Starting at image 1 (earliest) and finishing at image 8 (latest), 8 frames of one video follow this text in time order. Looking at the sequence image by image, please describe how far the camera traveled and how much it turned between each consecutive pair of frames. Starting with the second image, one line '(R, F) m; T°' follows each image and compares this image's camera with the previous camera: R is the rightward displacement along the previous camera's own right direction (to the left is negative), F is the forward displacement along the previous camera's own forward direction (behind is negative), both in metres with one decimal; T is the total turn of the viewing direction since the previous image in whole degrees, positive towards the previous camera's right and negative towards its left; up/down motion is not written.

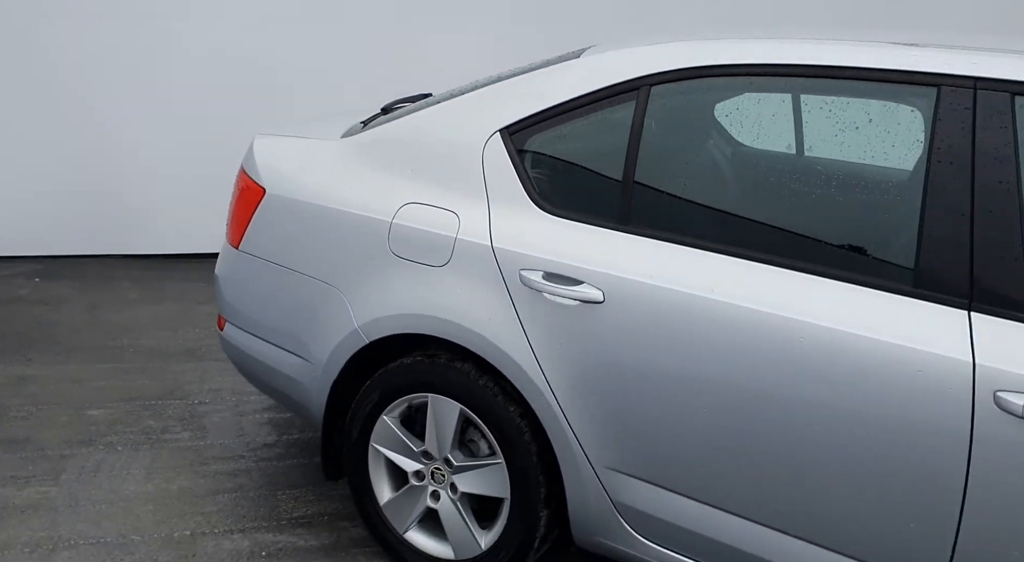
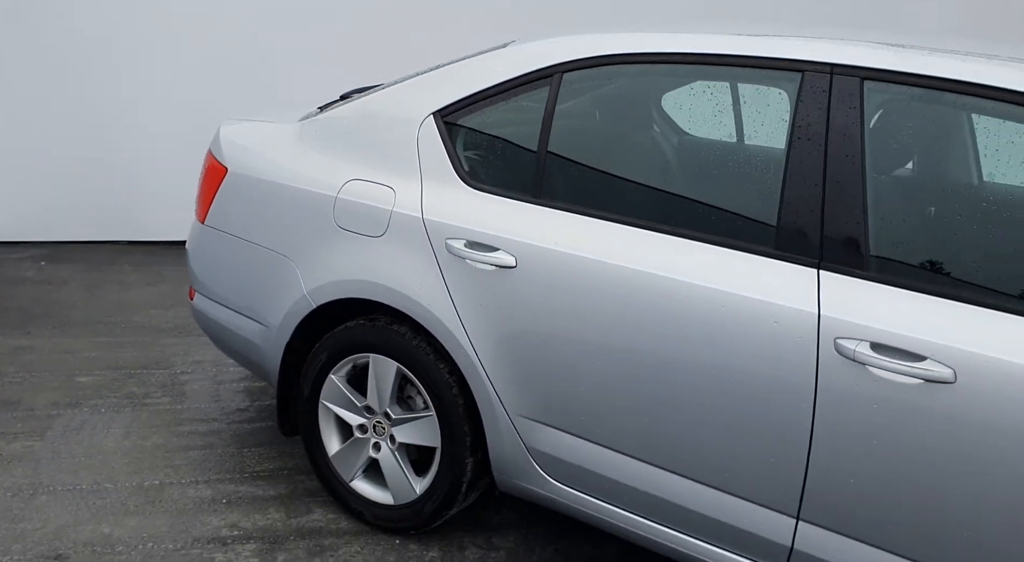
(+0.3, -0.2) m; -1°
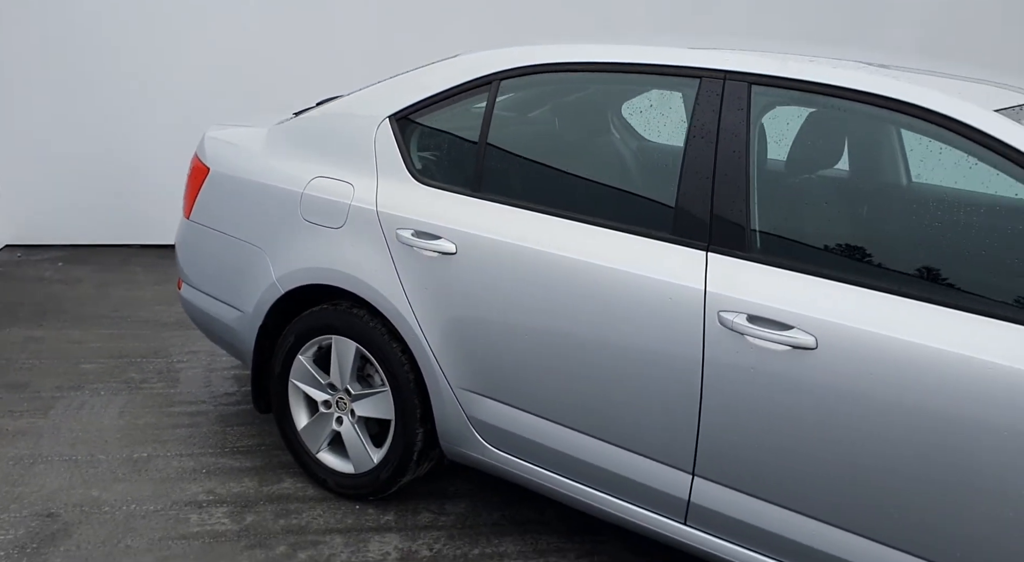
(+0.3, -0.3) m; -2°
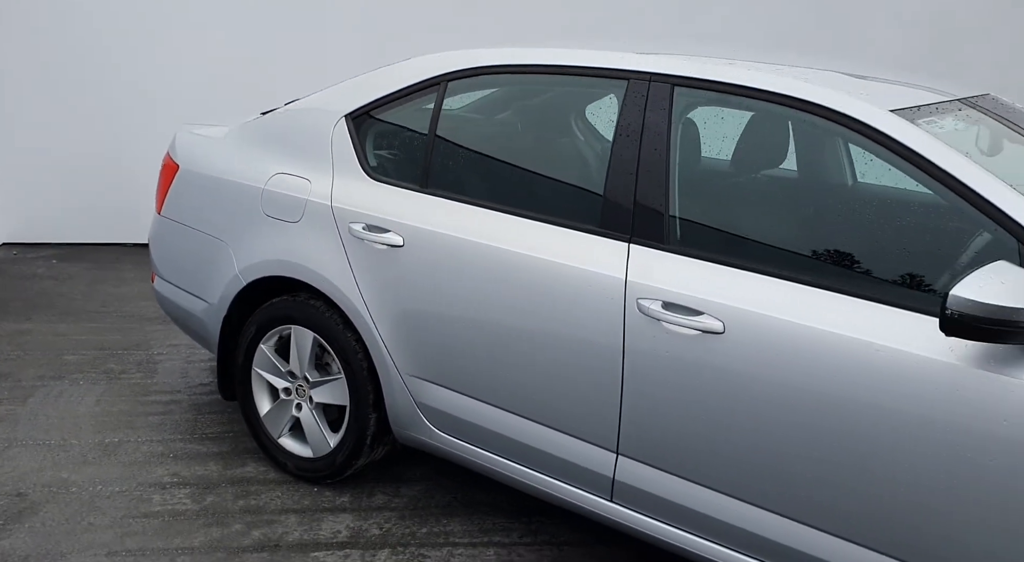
(+0.2, -0.1) m; 0°
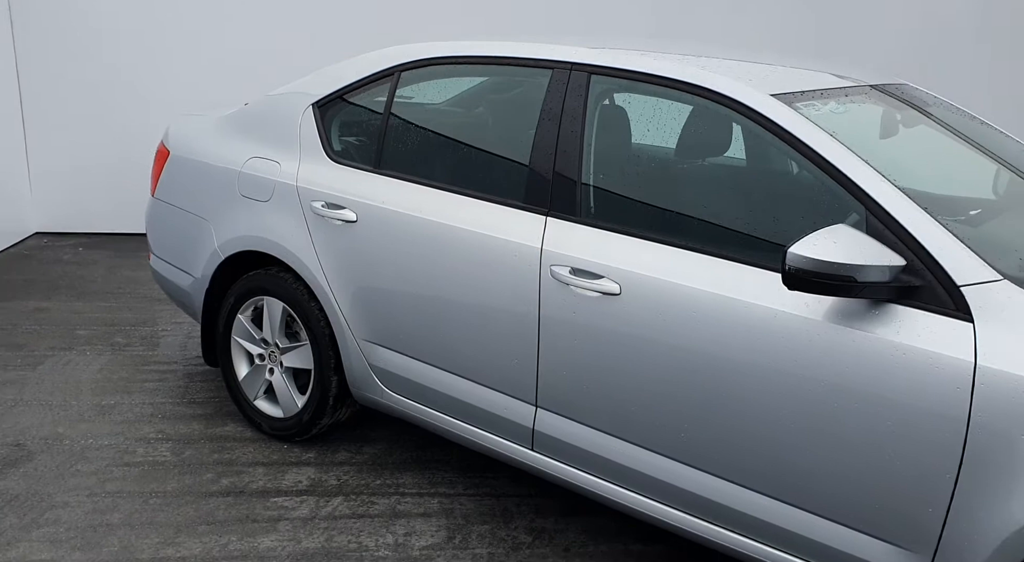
(+0.3, -0.2) m; -3°
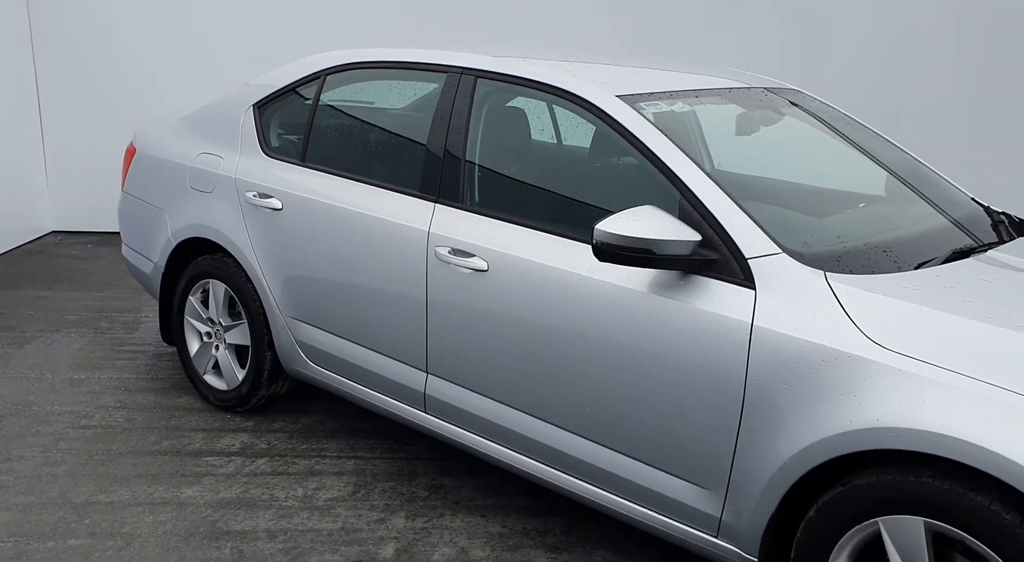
(+0.5, -0.3) m; -2°
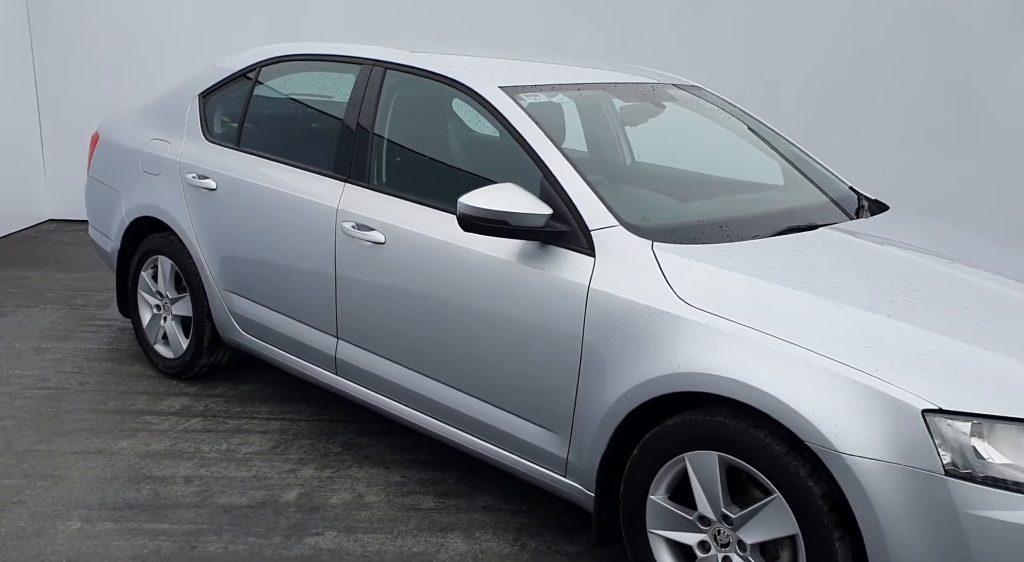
(+0.4, -0.3) m; -1°
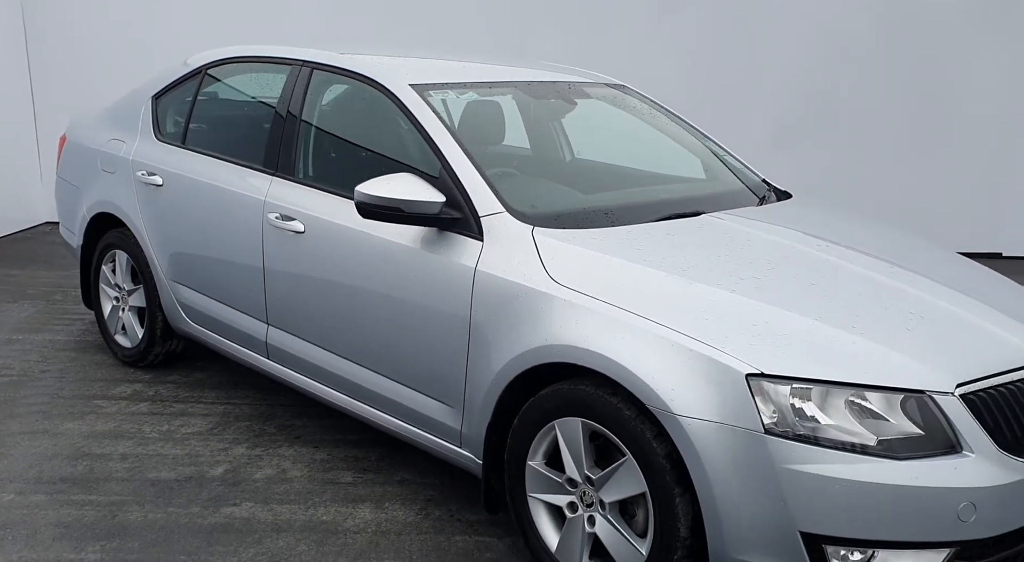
(+0.4, -0.2) m; -1°
